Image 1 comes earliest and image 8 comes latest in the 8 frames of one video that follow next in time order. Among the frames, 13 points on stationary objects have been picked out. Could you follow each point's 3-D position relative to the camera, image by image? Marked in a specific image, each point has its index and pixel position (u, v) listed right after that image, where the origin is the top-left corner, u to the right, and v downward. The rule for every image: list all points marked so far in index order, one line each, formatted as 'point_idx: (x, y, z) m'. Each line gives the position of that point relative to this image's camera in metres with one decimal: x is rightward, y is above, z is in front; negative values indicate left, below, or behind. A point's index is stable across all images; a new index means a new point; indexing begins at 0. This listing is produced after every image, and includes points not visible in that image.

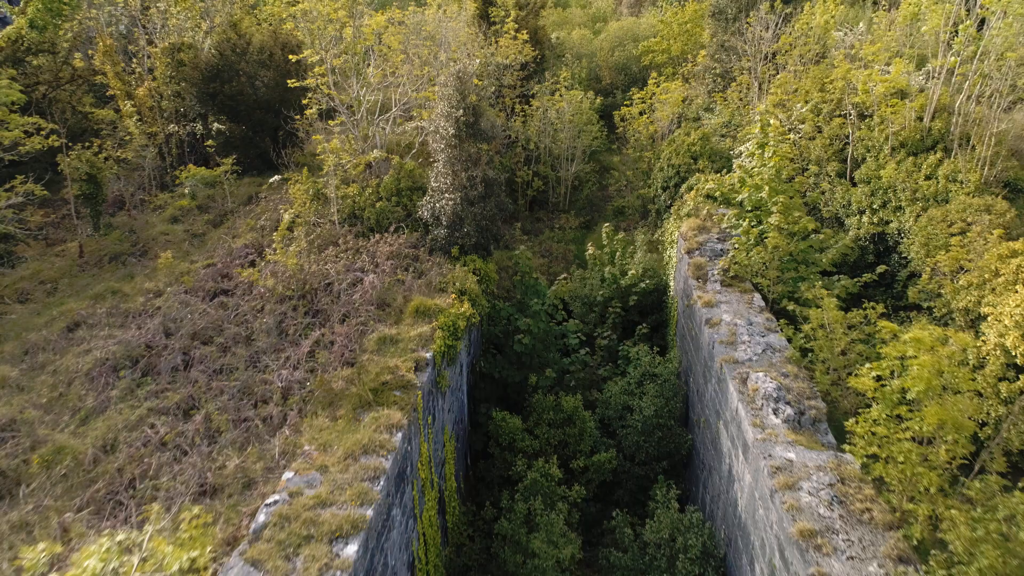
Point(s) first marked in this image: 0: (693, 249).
0: (+1.5, +0.3, +7.7) m
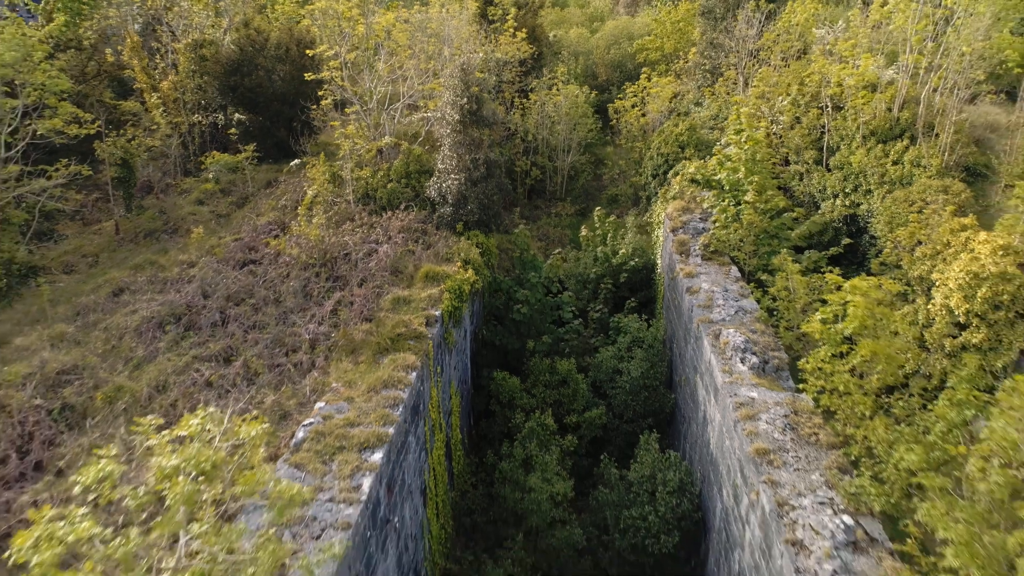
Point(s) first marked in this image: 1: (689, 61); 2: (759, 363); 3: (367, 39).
0: (+1.5, +0.6, +8.4) m
1: (+2.7, +3.5, +13.9) m
2: (+1.5, -0.5, +5.4) m
3: (-1.4, +2.4, +8.8) m
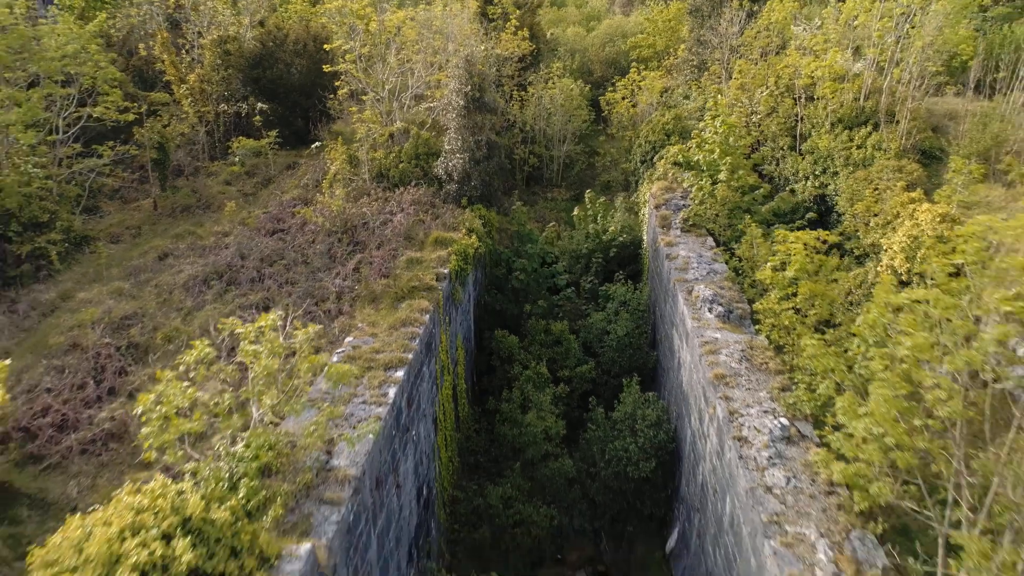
0: (+1.5, +0.8, +9.2) m
1: (+2.7, +3.8, +14.7) m
2: (+1.5, -0.2, +6.3) m
3: (-1.4, +2.7, +9.7) m
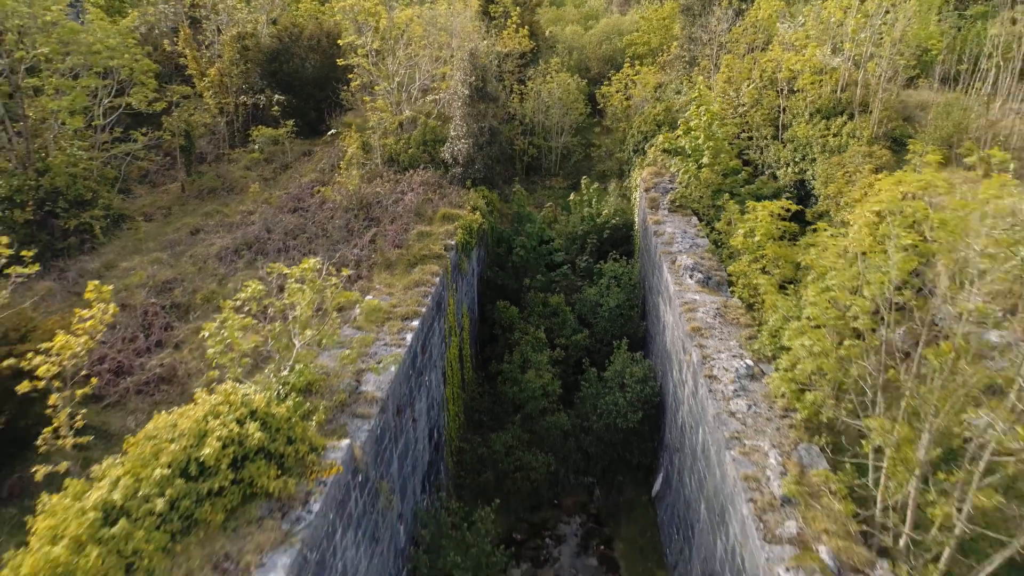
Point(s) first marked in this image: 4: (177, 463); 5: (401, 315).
0: (+1.5, +1.1, +10.0) m
1: (+2.7, +4.0, +15.5) m
2: (+1.5, +0.1, +7.0) m
3: (-1.4, +3.0, +10.4) m
4: (-1.2, -0.6, +3.3) m
5: (-0.7, -0.2, +5.8) m
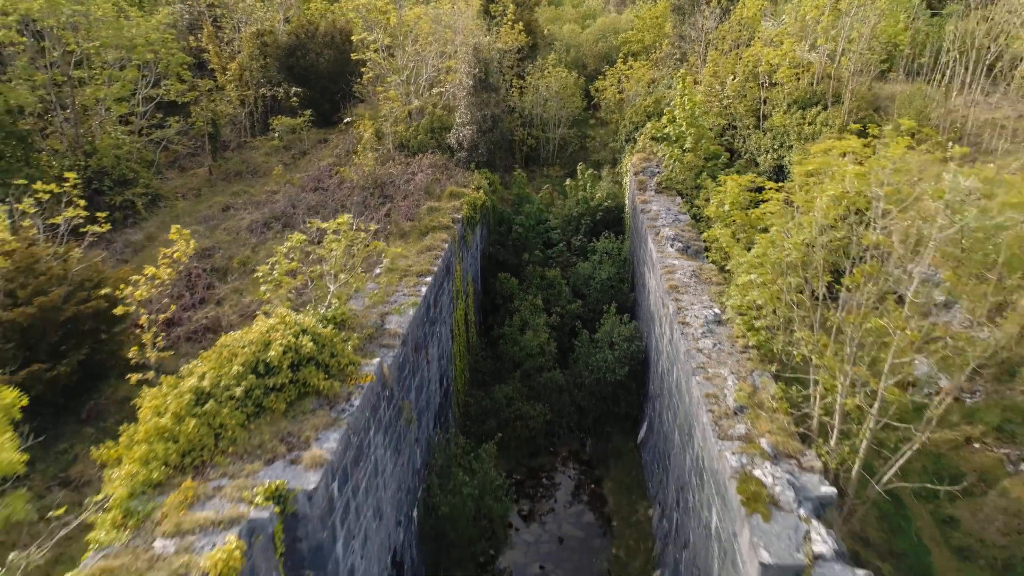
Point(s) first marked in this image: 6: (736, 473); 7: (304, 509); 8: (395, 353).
0: (+1.5, +1.4, +10.8) m
1: (+2.7, +4.3, +16.3) m
2: (+1.5, +0.4, +7.9) m
3: (-1.4, +3.3, +11.3) m
4: (-1.2, -0.3, +4.2) m
5: (-0.7, +0.1, +6.6) m
6: (+1.1, -0.9, +4.2) m
7: (-0.8, -0.9, +3.6) m
8: (-0.7, -0.4, +5.2) m
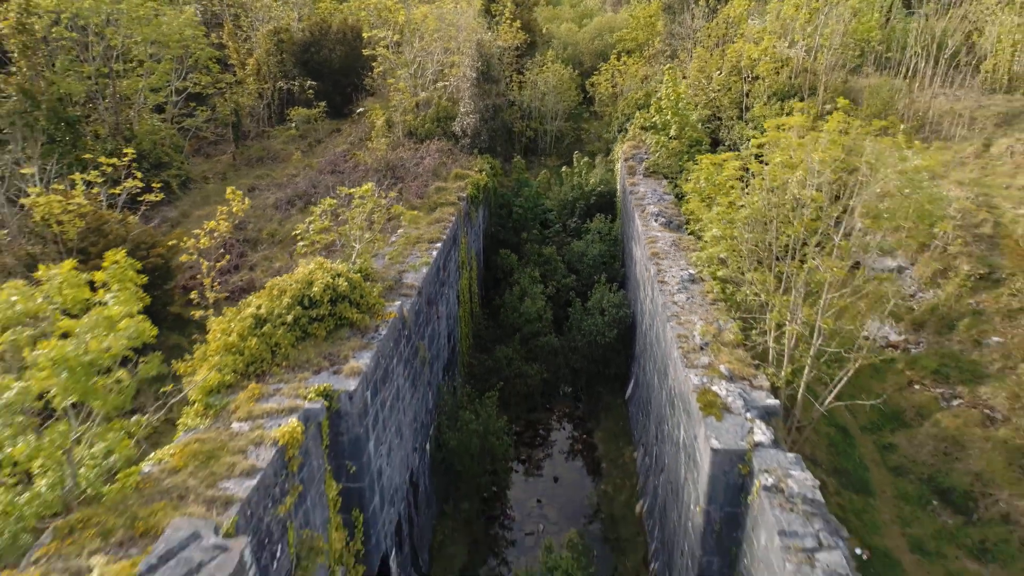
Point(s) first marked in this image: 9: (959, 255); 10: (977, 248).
0: (+1.5, +1.7, +11.7) m
1: (+2.7, +4.6, +17.2) m
2: (+1.5, +0.7, +8.8) m
3: (-1.4, +3.6, +12.2) m
4: (-1.2, 0.0, +5.0) m
5: (-0.7, +0.4, +7.5) m
6: (+1.1, -0.6, +5.1) m
7: (-0.8, -0.6, +4.5) m
8: (-0.7, -0.1, +6.0) m
9: (+3.9, +0.3, +7.7) m
10: (+4.0, +0.3, +7.7) m
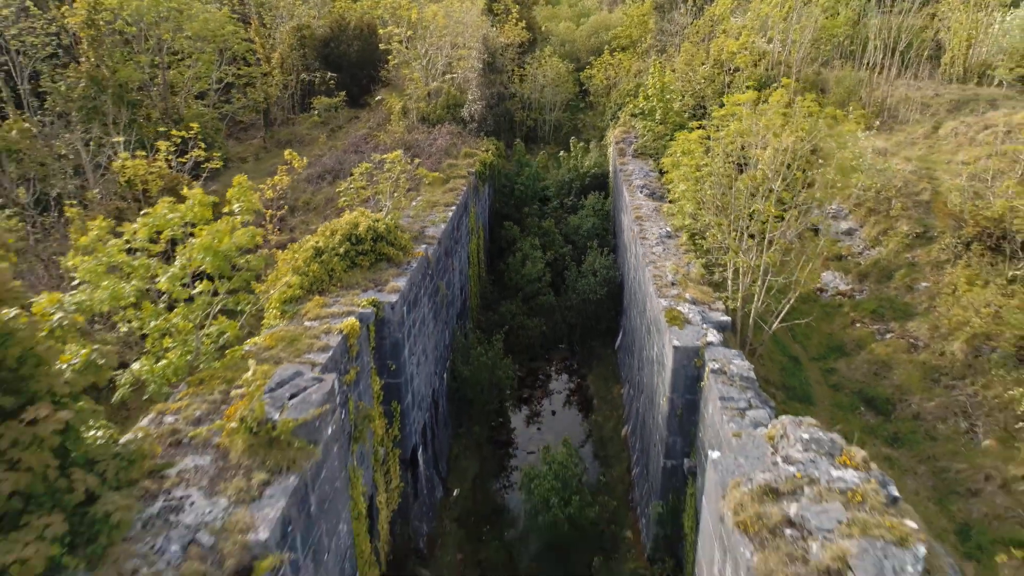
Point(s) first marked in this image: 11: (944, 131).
0: (+1.6, +2.1, +13.0) m
1: (+2.7, +5.0, +18.5) m
2: (+1.5, +1.1, +10.1) m
3: (-1.4, +4.0, +13.5) m
4: (-1.2, +0.4, +6.3) m
5: (-0.7, +0.8, +8.8) m
6: (+1.1, -0.1, +6.4) m
7: (-0.8, -0.2, +5.7) m
8: (-0.6, +0.3, +7.3) m
9: (+3.9, +0.7, +9.0) m
10: (+4.1, +0.8, +9.0) m
11: (+5.2, +1.9, +10.8) m
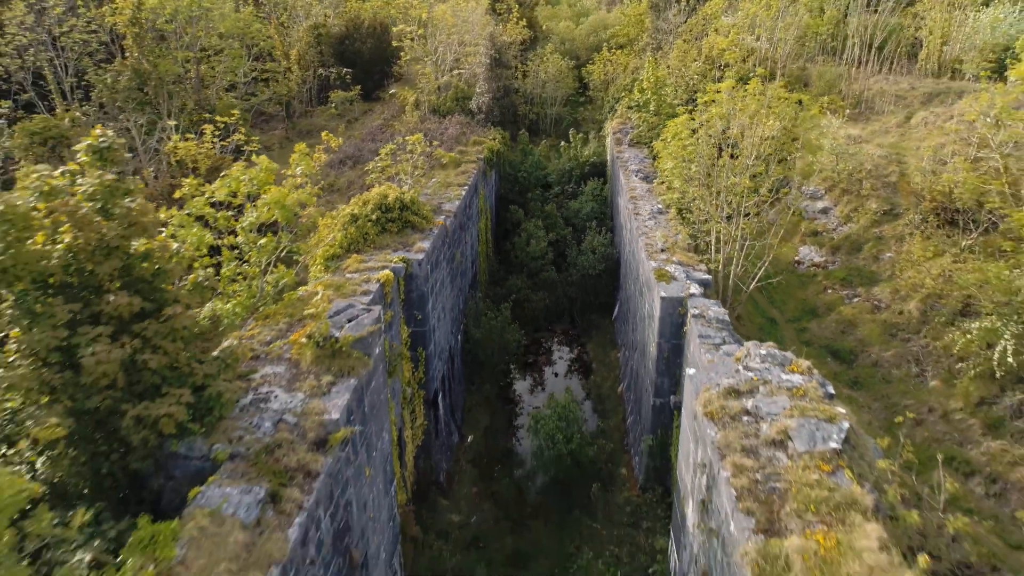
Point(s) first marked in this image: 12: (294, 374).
0: (+1.6, +2.4, +13.9) m
1: (+2.8, +5.3, +19.4) m
2: (+1.6, +1.4, +11.0) m
3: (-1.3, +4.3, +14.4) m
4: (-1.1, +0.7, +7.3) m
5: (-0.6, +1.1, +9.7) m
6: (+1.2, +0.2, +7.3) m
7: (-0.7, +0.1, +6.7) m
8: (-0.6, +0.6, +8.3) m
9: (+4.0, +1.0, +10.0) m
10: (+4.1, +1.1, +9.9) m
11: (+5.3, +2.2, +11.7) m
12: (-1.1, -0.4, +4.6) m
